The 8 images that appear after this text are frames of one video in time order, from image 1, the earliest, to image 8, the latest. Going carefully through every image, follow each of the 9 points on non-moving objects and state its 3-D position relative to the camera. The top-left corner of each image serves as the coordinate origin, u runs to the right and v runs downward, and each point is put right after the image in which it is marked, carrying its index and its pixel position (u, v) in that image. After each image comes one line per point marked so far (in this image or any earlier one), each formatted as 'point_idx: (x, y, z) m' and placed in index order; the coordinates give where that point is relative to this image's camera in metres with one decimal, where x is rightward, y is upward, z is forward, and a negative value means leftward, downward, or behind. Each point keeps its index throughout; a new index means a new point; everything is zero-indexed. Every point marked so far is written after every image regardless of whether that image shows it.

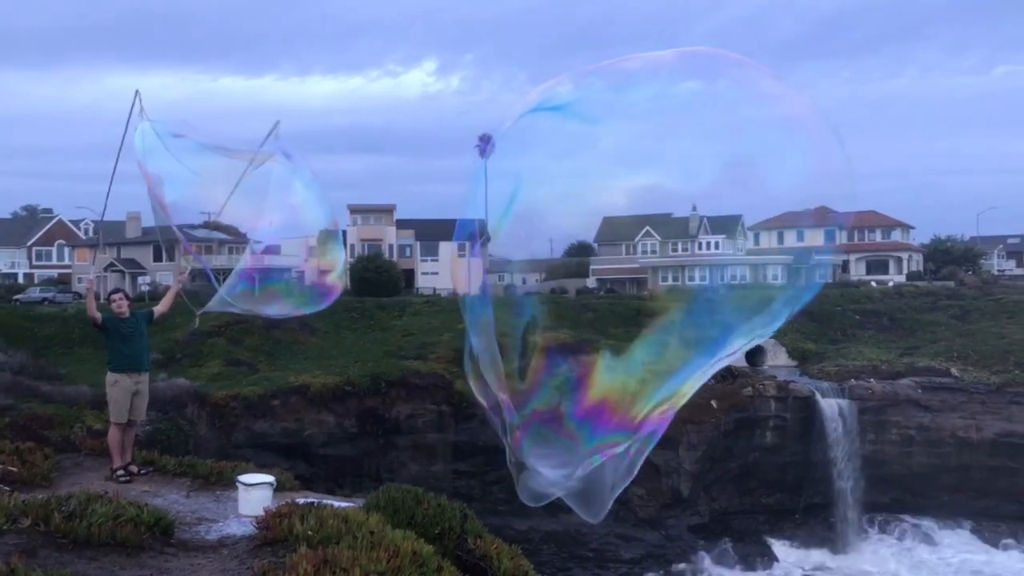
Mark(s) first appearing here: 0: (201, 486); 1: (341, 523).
0: (-3.6, -2.3, +11.0) m
1: (-1.5, -2.0, +8.1) m
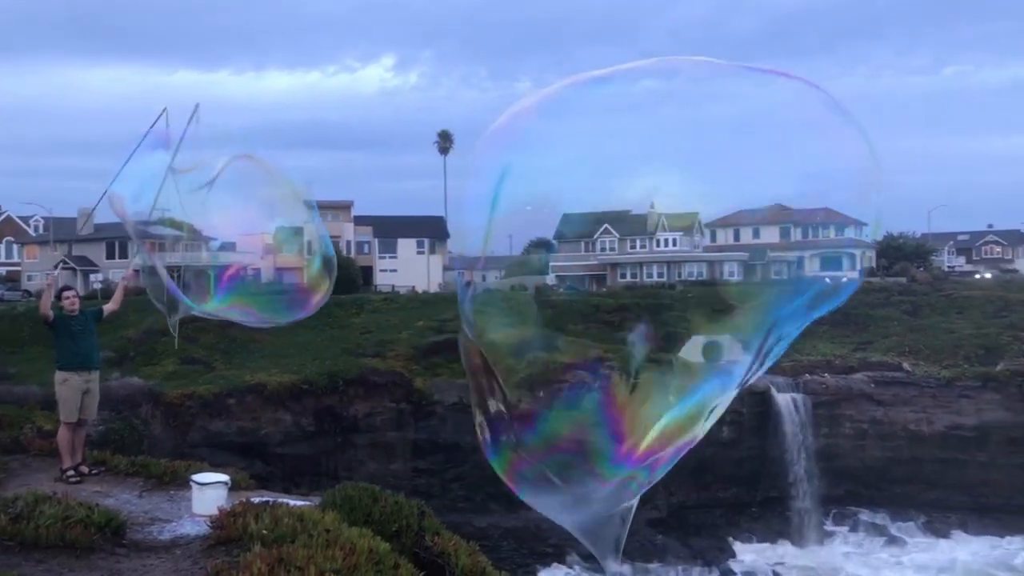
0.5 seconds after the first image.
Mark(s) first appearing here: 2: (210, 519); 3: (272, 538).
0: (-4.1, -2.2, +10.8) m
1: (-1.8, -2.0, +8.0) m
2: (-2.9, -2.2, +9.0) m
3: (-2.0, -2.0, +7.8) m
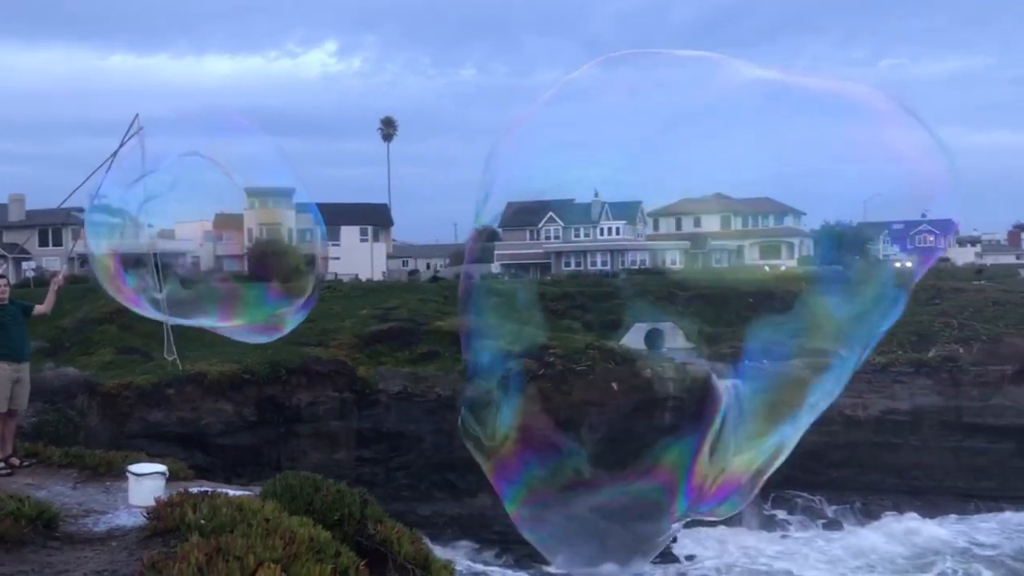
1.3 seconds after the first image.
0: (-4.7, -2.1, +10.6) m
1: (-2.3, -1.9, +7.9) m
2: (-3.4, -2.1, +8.9) m
3: (-2.4, -1.9, +7.7) m
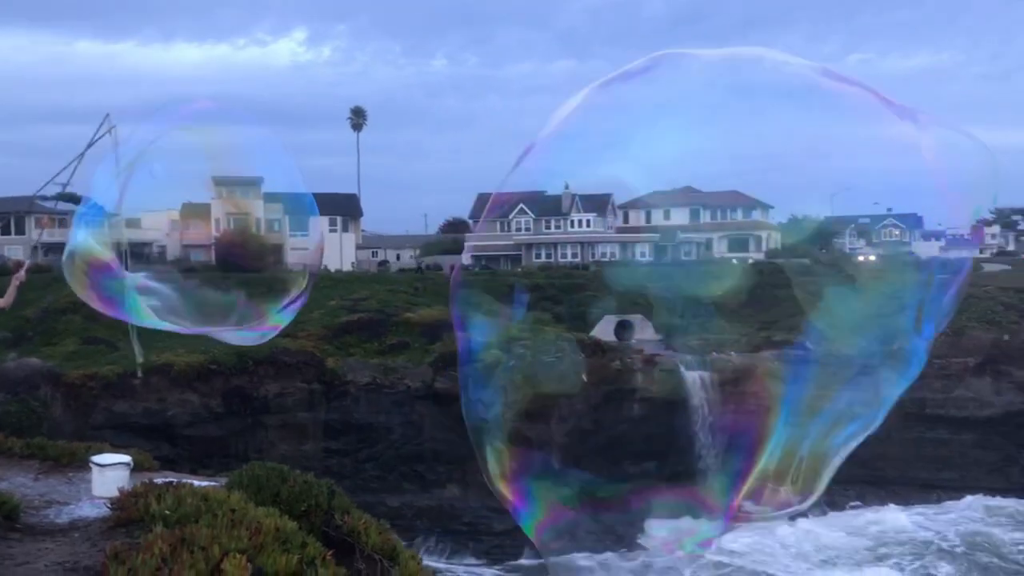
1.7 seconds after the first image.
0: (-5.0, -2.0, +10.4) m
1: (-2.5, -1.8, +7.9) m
2: (-3.7, -2.0, +8.8) m
3: (-2.7, -1.9, +7.6) m
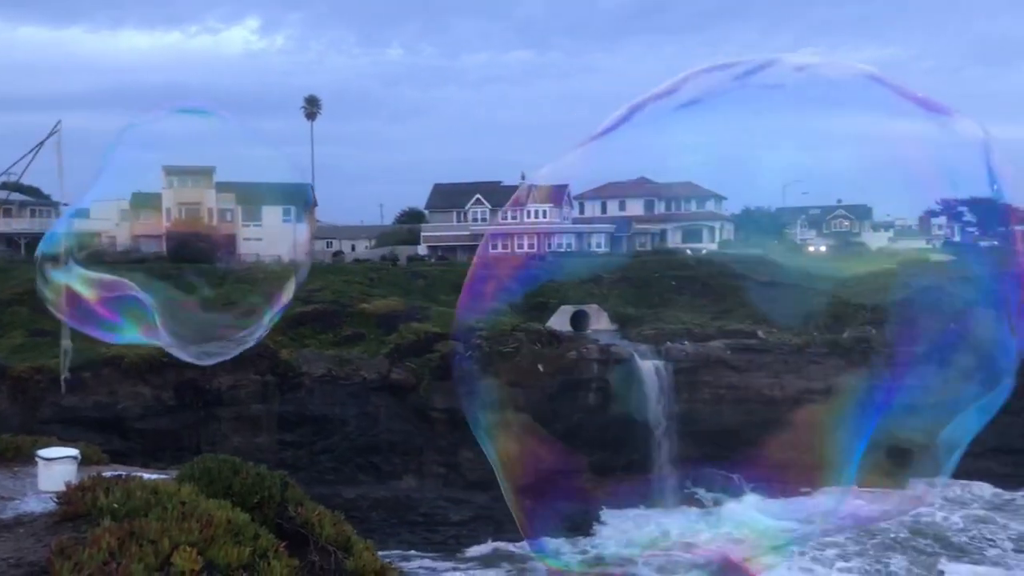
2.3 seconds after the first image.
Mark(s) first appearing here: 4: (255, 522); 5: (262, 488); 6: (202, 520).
0: (-6.8, -2.8, +11.3) m
1: (-4.6, -3.0, +8.4) m
2: (-5.7, -3.0, +9.5) m
3: (-4.8, -3.1, +8.2) m
4: (-2.0, -1.8, +7.4) m
5: (-2.0, -1.6, +7.8) m
6: (-2.0, -1.5, +6.2) m
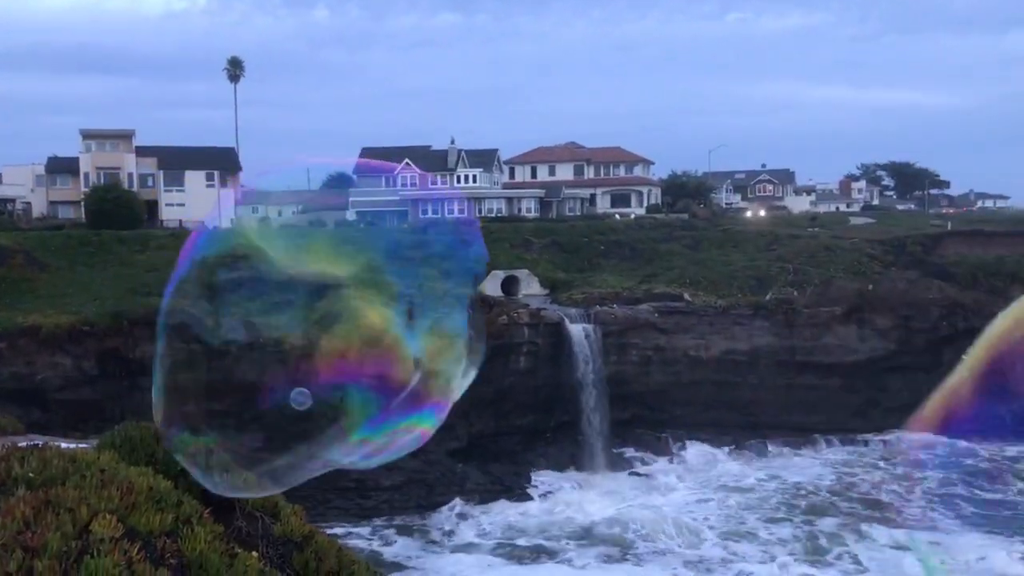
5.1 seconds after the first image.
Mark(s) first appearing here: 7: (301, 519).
0: (-7.6, -2.5, +10.9) m
1: (-5.3, -2.7, +8.2) m
2: (-6.4, -2.7, +9.2) m
3: (-5.4, -2.8, +7.9) m
4: (-2.5, -1.5, +7.3) m
5: (-2.6, -1.3, +7.7) m
6: (-2.5, -1.3, +6.1) m
7: (-1.7, -1.9, +7.7) m
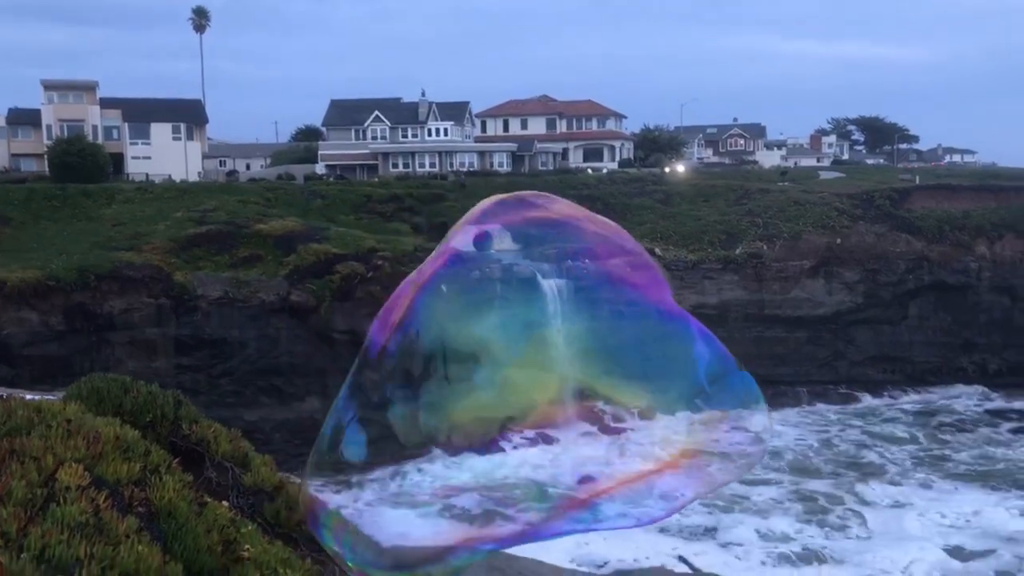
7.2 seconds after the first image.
0: (-7.9, -1.9, +10.8) m
1: (-5.5, -2.2, +8.1) m
2: (-6.6, -2.3, +9.1) m
3: (-5.6, -2.4, +7.9) m
4: (-2.8, -1.2, +7.3) m
5: (-2.9, -0.9, +7.6) m
6: (-2.7, -0.9, +6.1) m
7: (-1.9, -1.5, +7.7) m
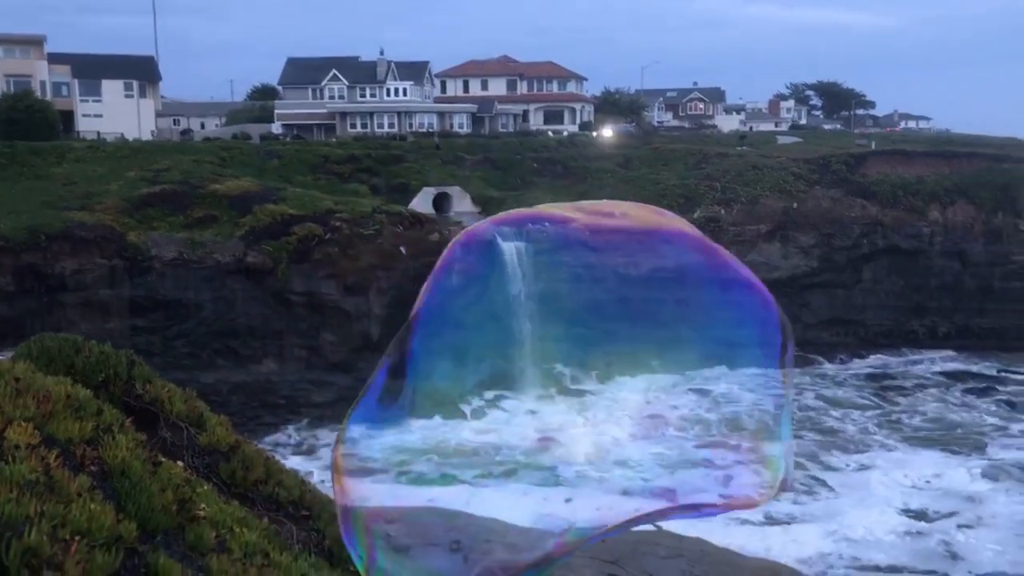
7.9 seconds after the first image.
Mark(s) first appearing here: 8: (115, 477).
0: (-8.4, -1.5, +10.5) m
1: (-5.9, -1.9, +8.0) m
2: (-7.0, -1.9, +8.9) m
3: (-6.0, -2.0, +7.7) m
4: (-3.1, -0.8, +7.2) m
5: (-3.2, -0.6, +7.5) m
6: (-3.0, -0.7, +6.0) m
7: (-2.3, -1.1, +7.6) m
8: (-2.3, -1.1, +5.5) m
